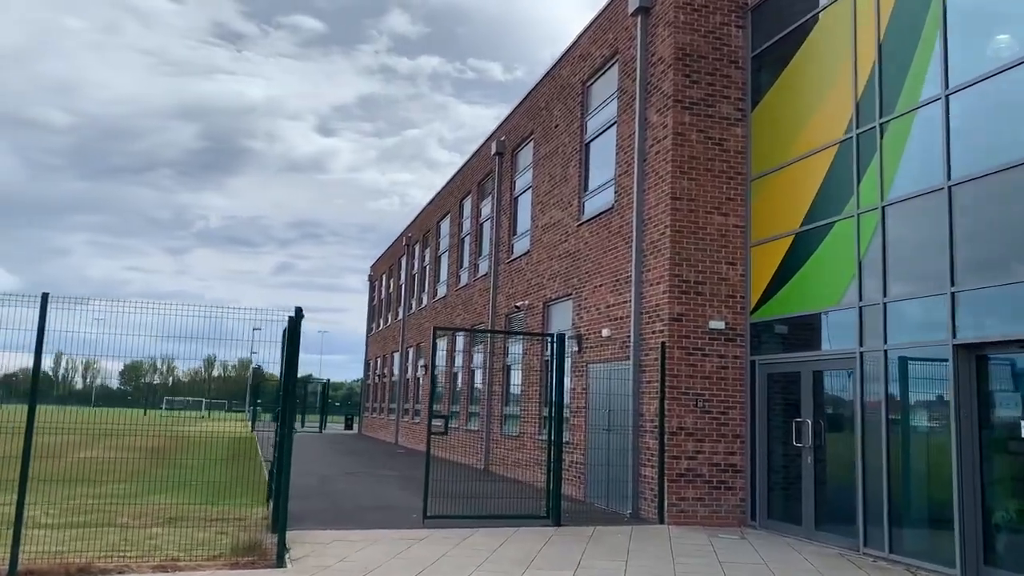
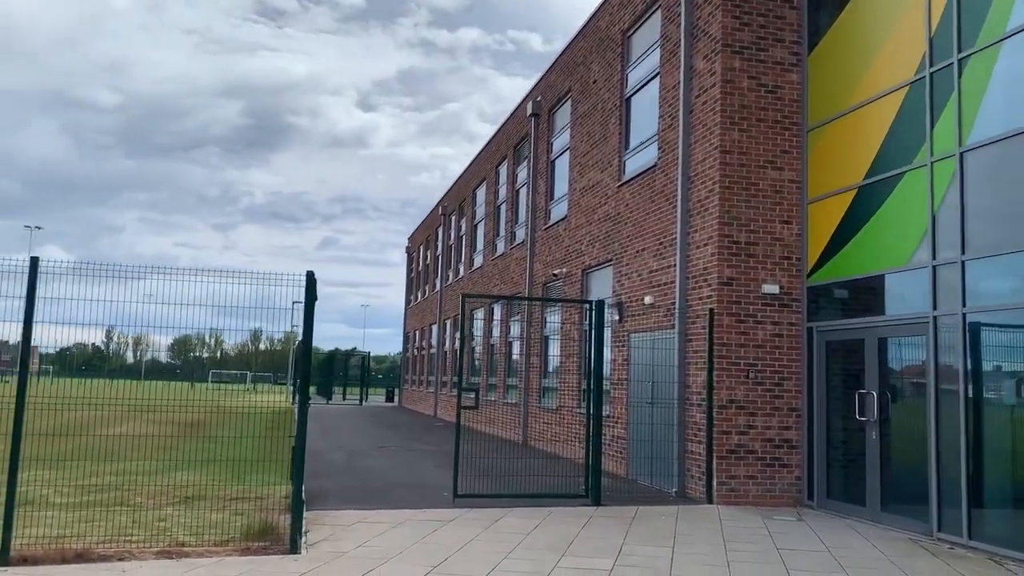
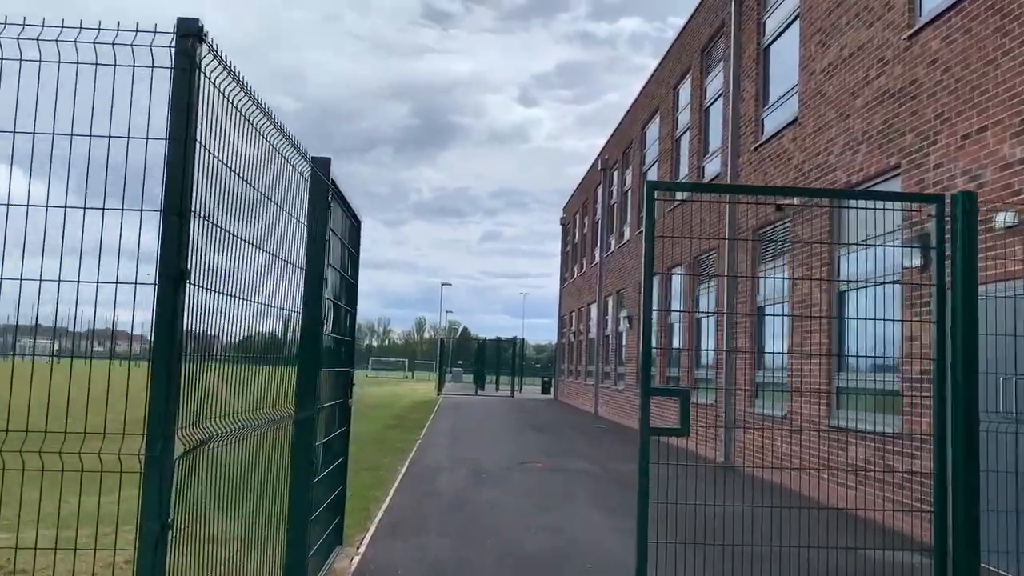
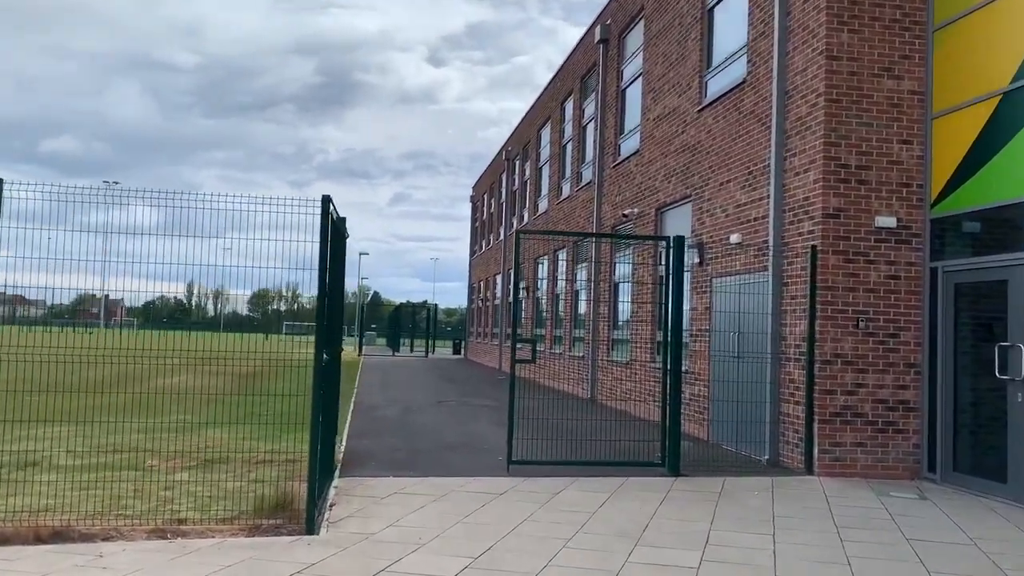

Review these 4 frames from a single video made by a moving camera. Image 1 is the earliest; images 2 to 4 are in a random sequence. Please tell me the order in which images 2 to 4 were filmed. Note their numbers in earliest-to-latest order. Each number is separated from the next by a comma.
2, 4, 3
